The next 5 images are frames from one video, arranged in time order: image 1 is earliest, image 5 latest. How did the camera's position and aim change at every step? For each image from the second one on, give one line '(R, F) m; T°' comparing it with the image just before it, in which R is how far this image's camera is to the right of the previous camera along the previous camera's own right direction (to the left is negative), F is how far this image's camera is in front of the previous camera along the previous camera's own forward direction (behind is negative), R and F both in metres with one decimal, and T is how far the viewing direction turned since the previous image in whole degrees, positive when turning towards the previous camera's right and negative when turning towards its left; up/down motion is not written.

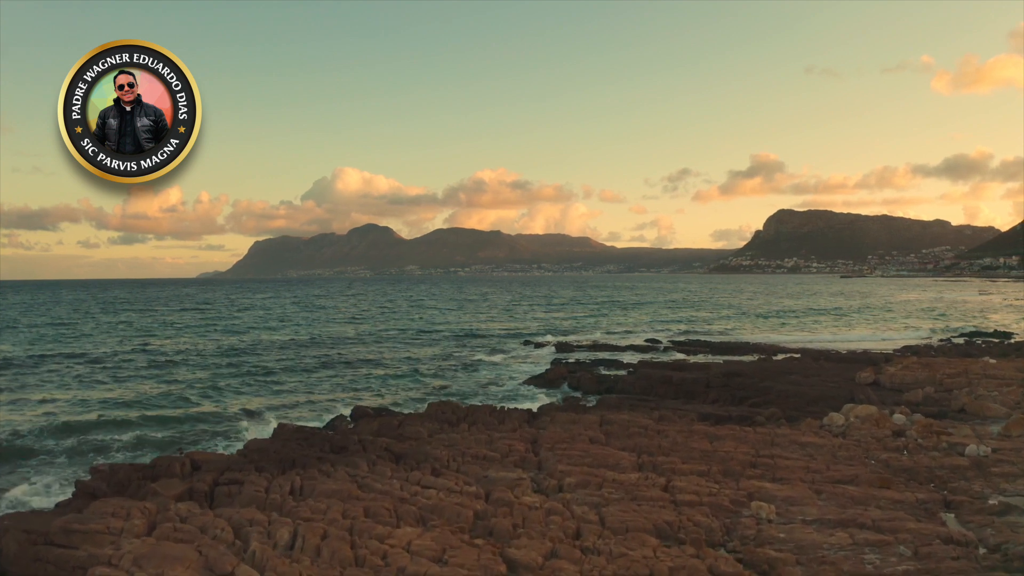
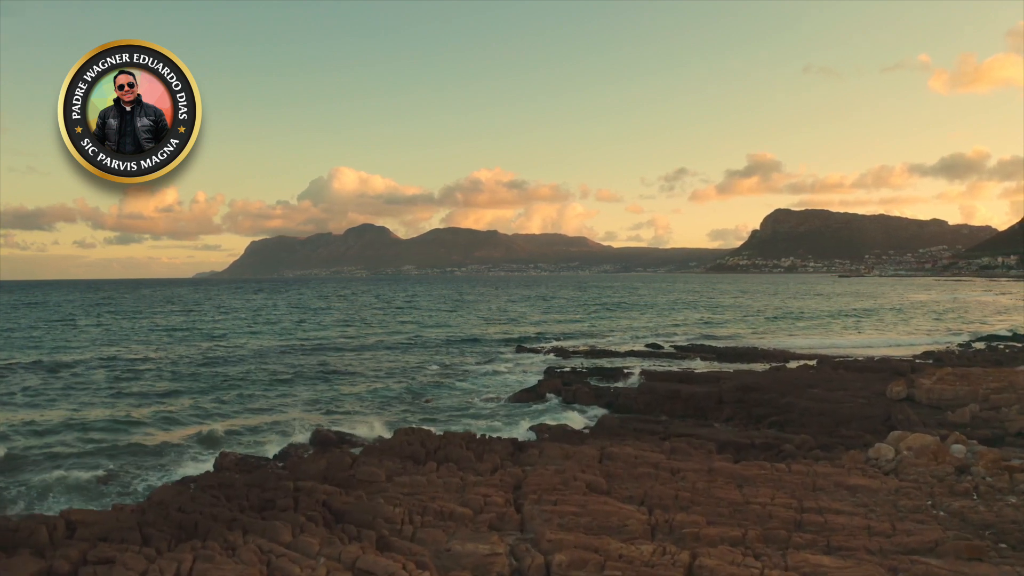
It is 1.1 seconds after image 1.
(+0.3, +2.6) m; 0°
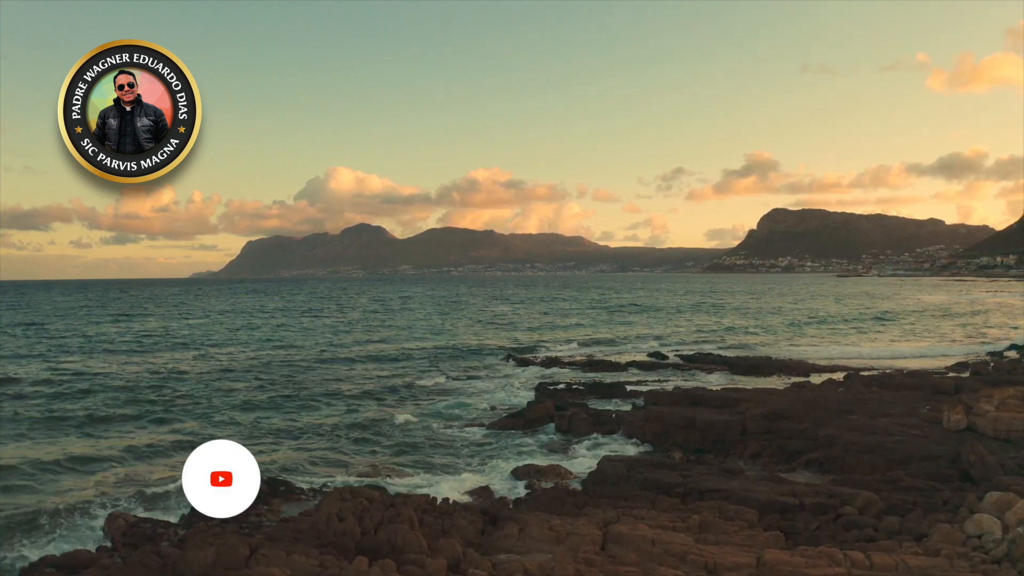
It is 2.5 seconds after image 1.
(+0.4, +3.3) m; 0°
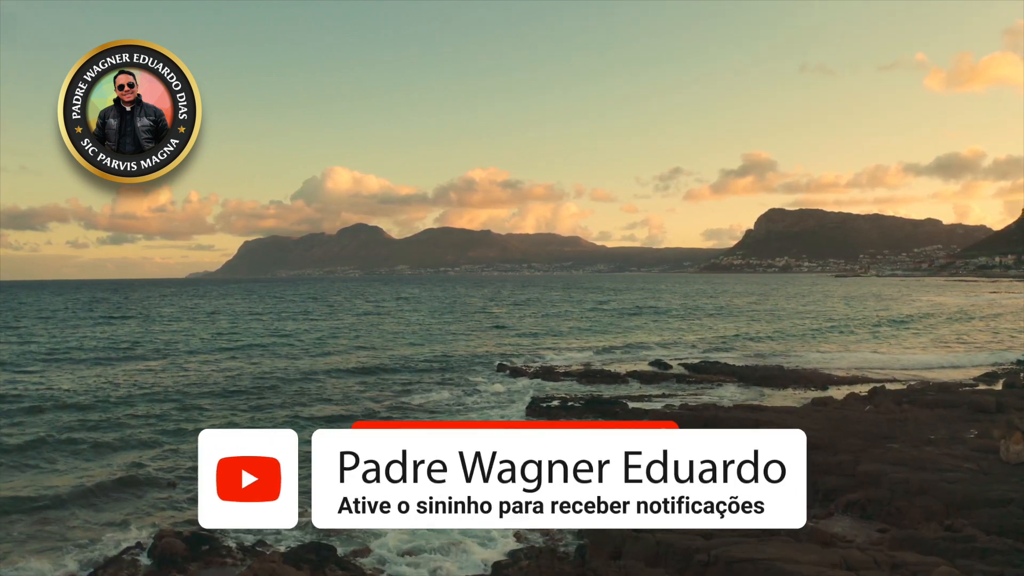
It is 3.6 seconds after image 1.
(+0.3, +2.5) m; 0°
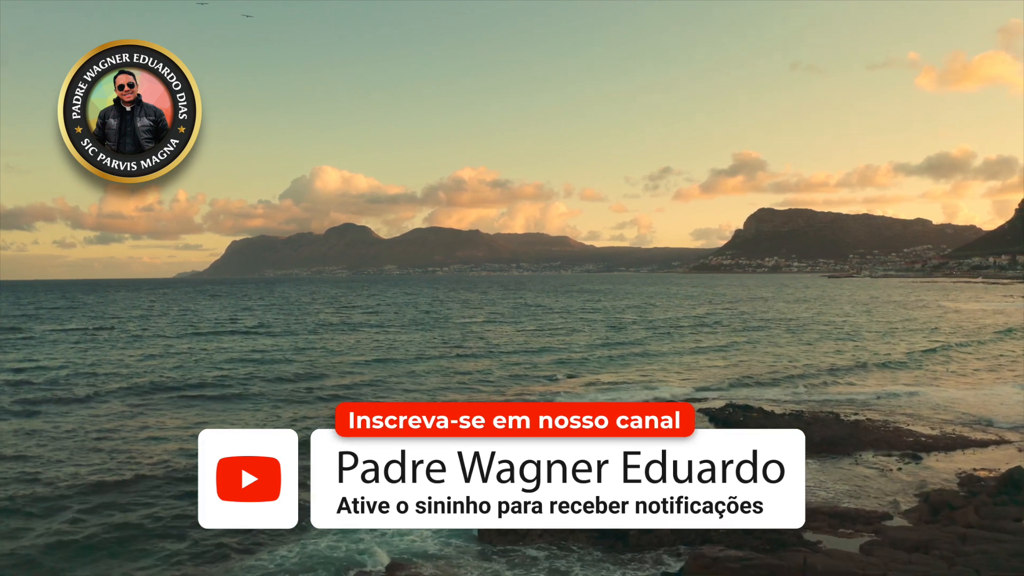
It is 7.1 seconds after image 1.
(+1.0, +8.0) m; +1°
